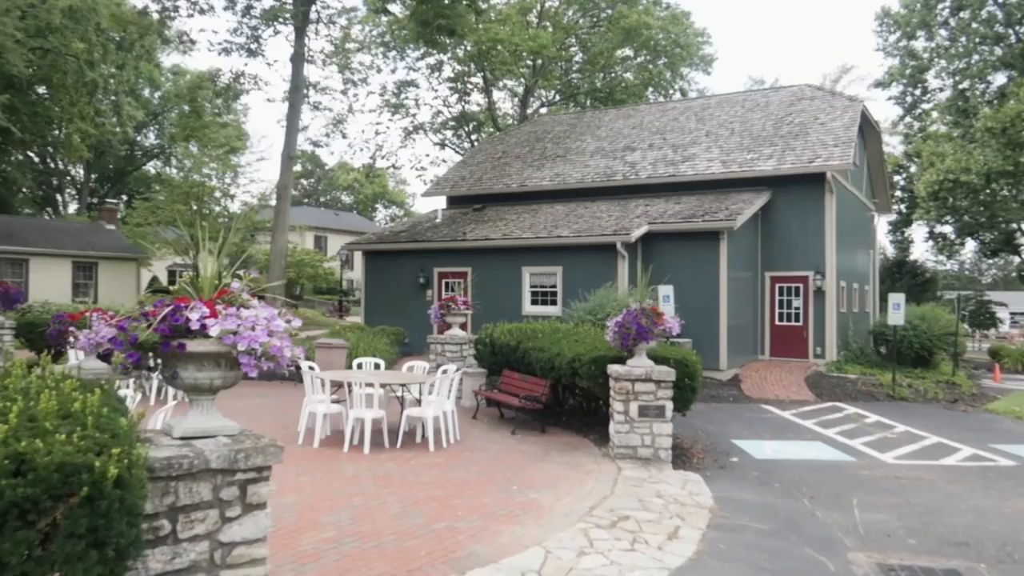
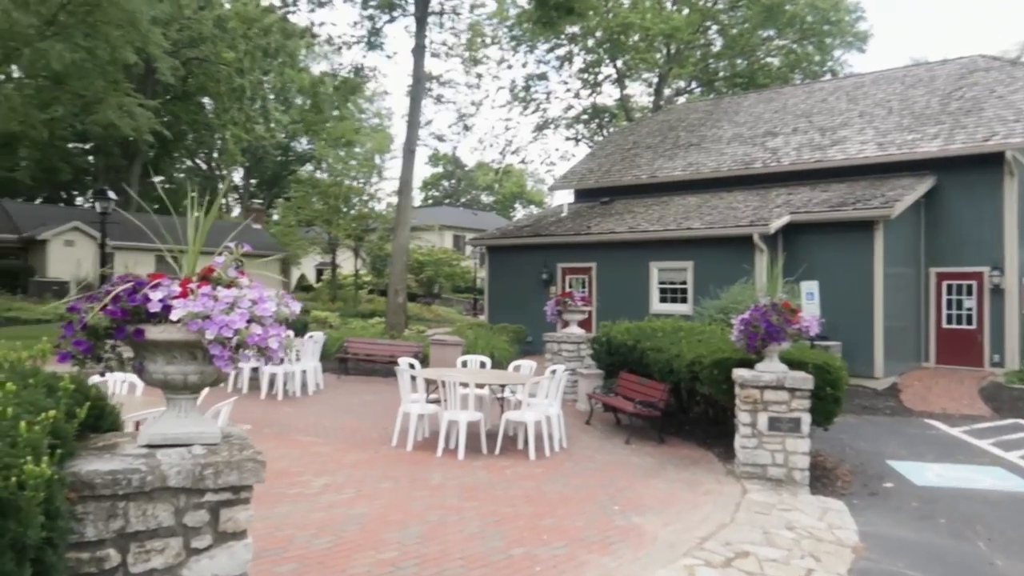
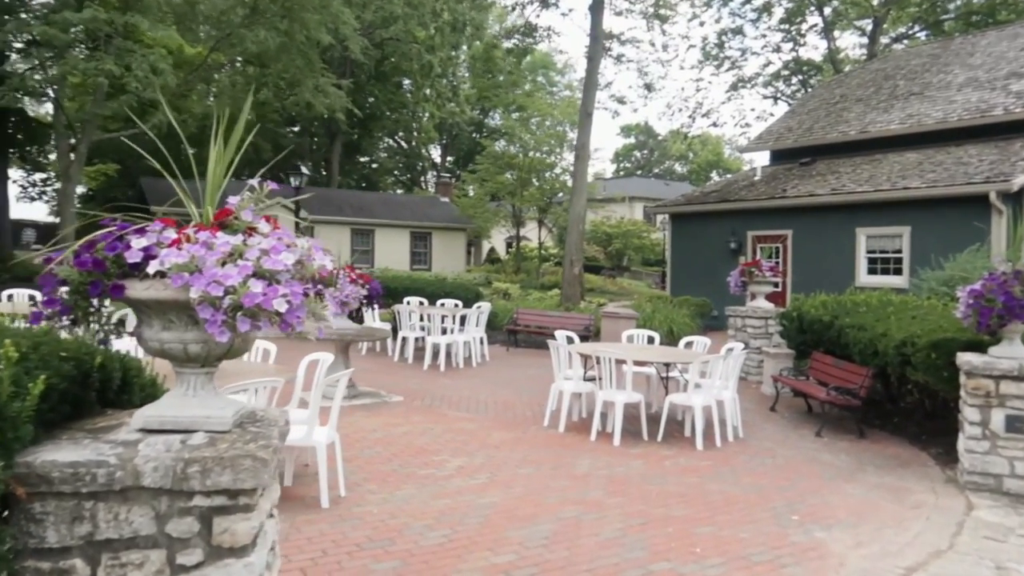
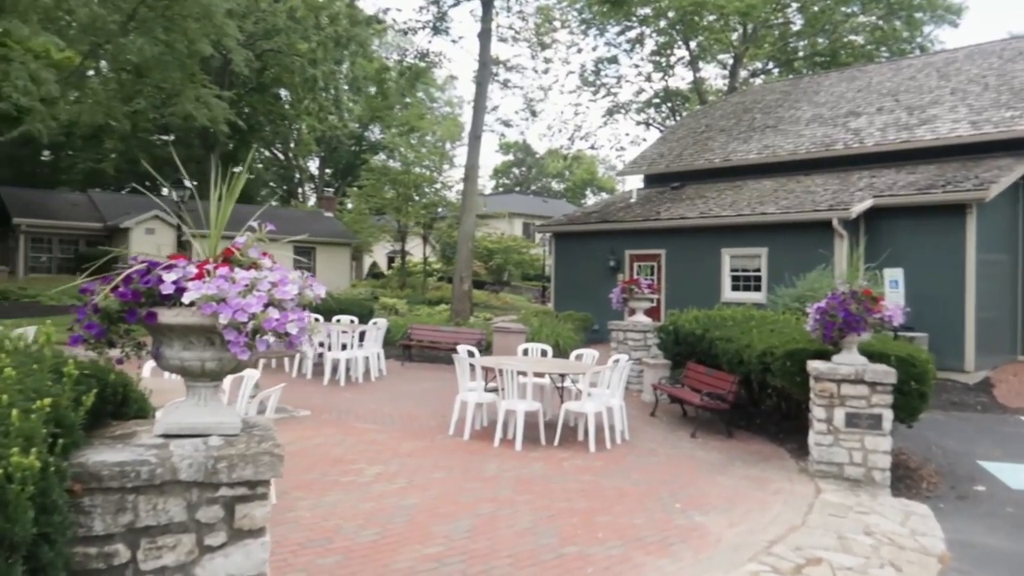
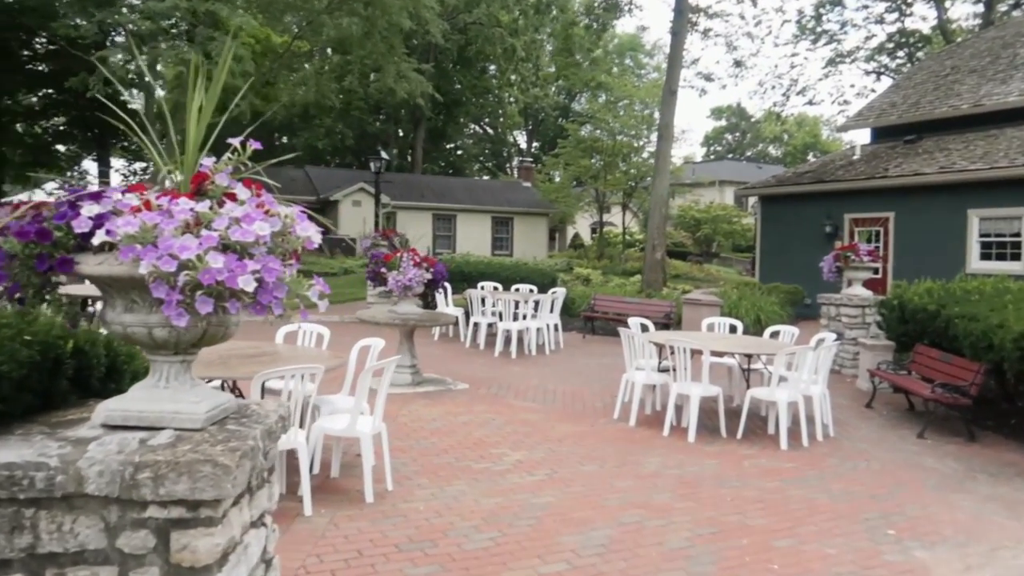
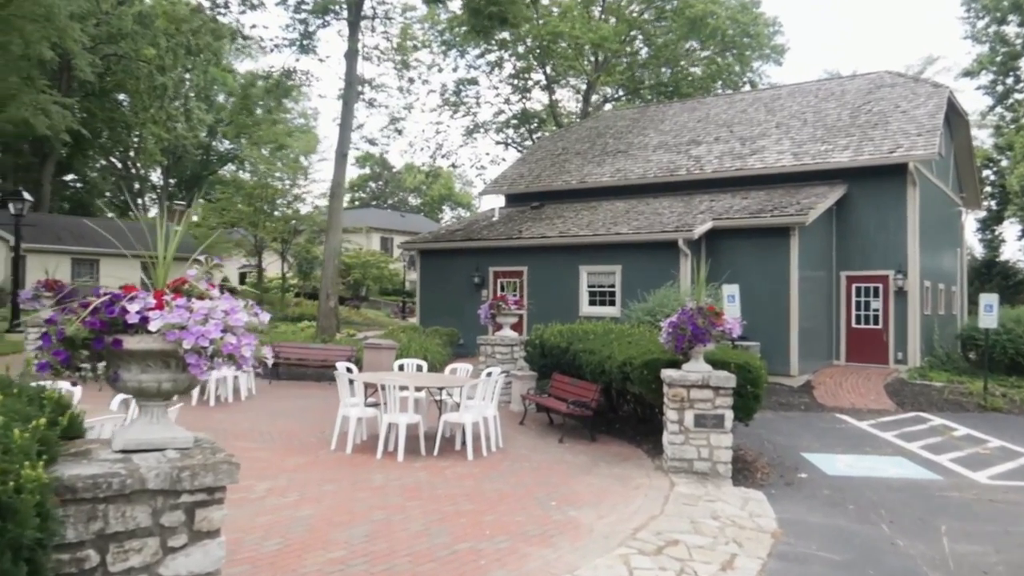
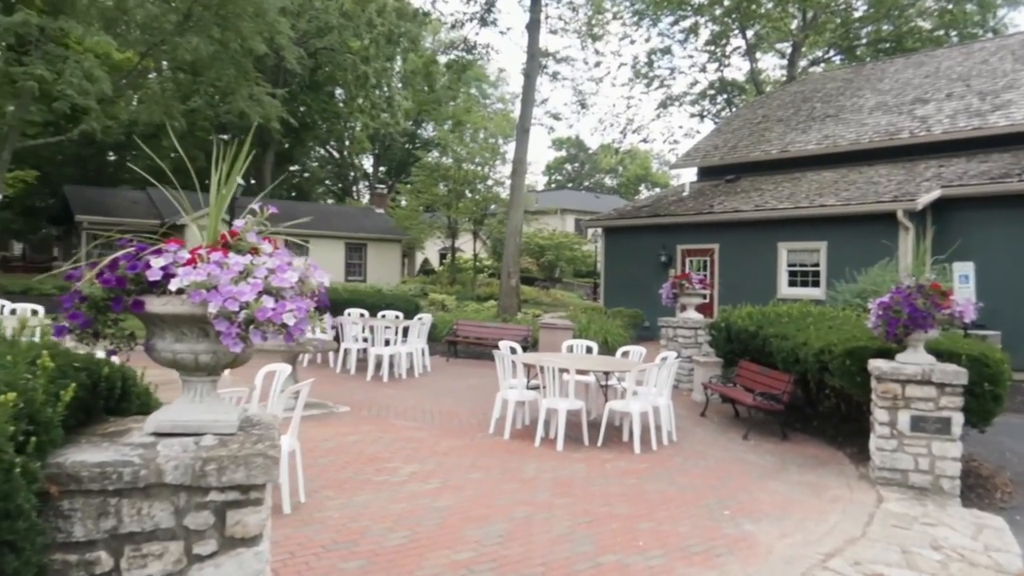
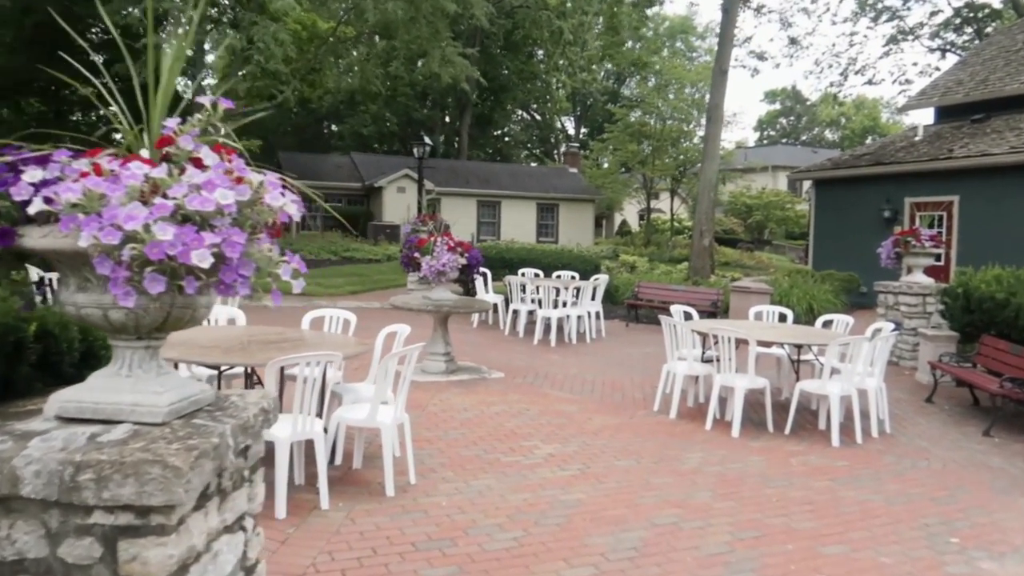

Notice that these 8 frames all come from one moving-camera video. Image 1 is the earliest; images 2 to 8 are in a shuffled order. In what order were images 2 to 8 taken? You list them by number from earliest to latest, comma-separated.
6, 2, 4, 7, 3, 5, 8
